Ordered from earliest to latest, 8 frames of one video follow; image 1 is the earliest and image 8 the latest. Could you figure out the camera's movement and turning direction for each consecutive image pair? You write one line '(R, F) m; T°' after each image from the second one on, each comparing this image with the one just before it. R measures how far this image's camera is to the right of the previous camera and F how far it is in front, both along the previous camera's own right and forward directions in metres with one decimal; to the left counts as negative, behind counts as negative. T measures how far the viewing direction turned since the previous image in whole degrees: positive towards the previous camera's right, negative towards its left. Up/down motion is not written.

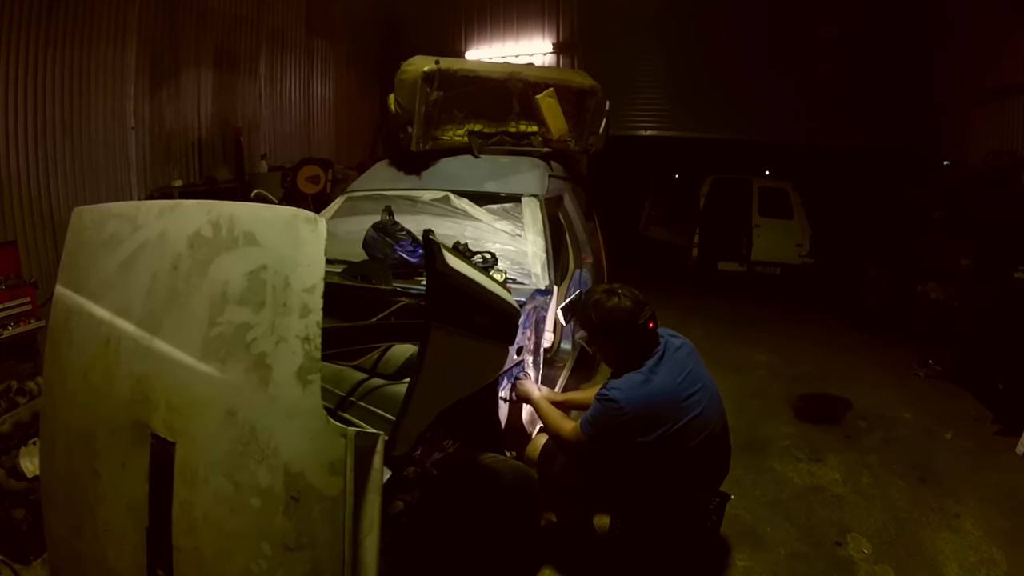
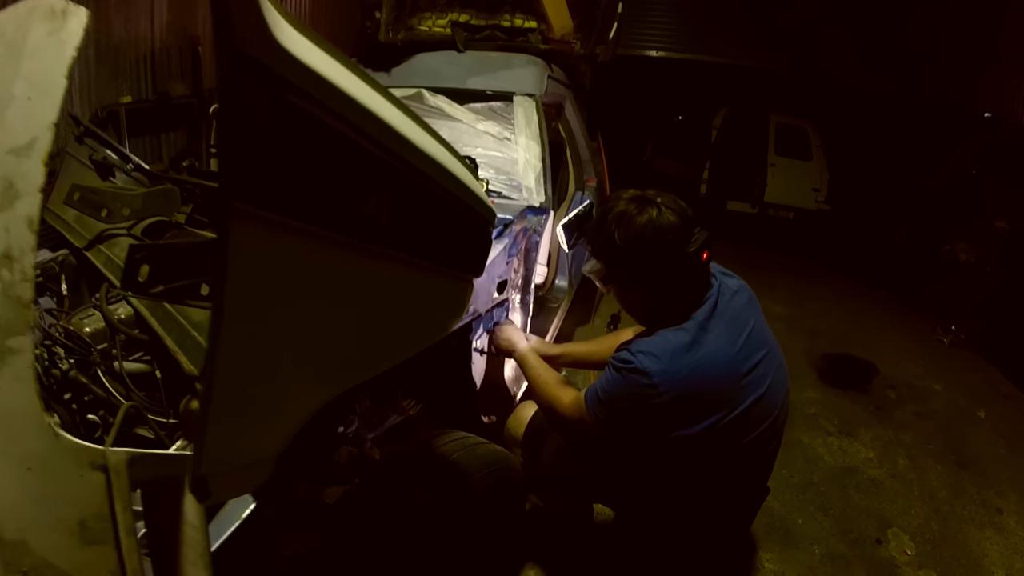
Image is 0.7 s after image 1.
(0.0, +1.0) m; +2°
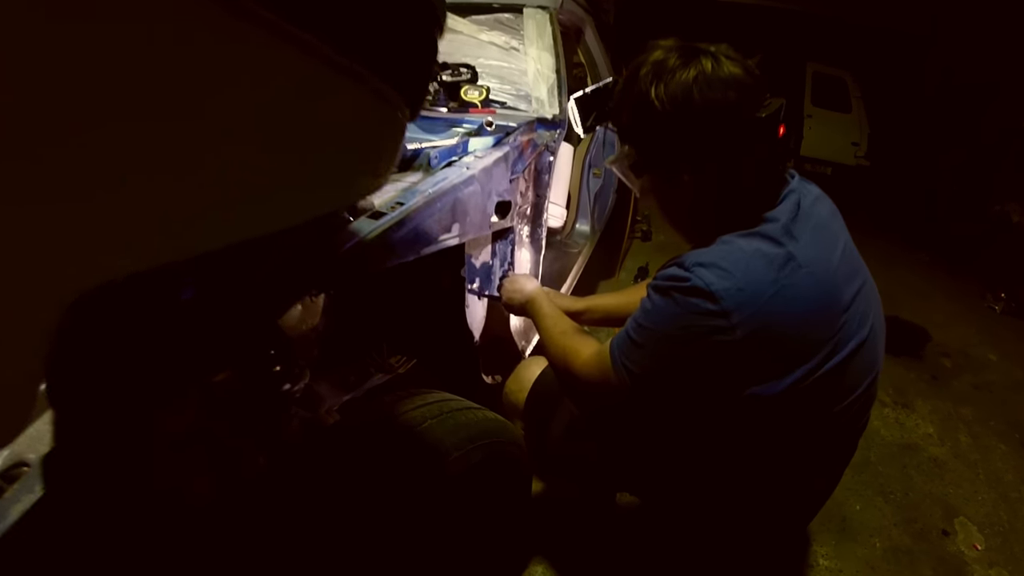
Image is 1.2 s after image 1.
(0.0, +0.5) m; -1°
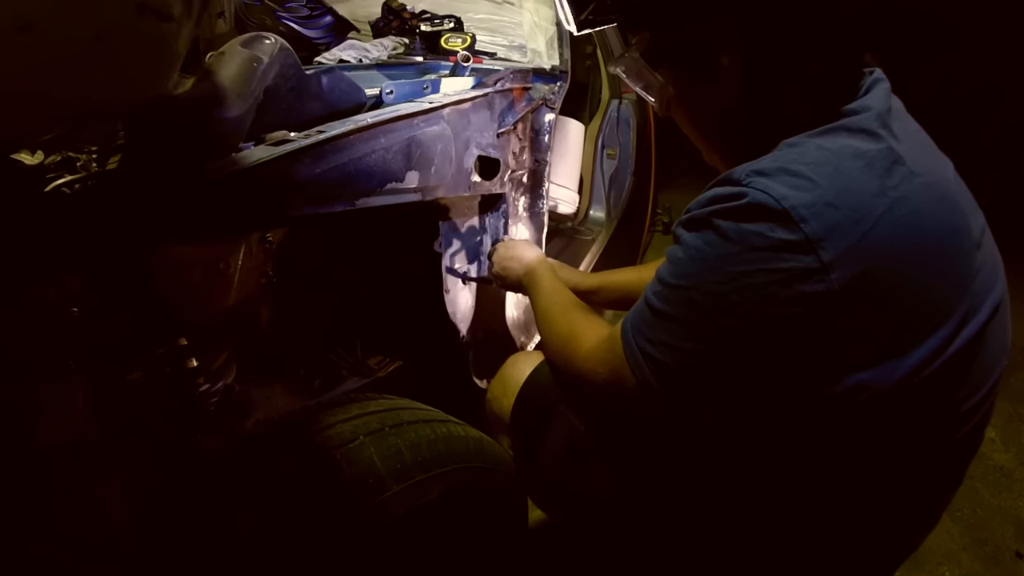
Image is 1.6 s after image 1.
(+0.1, +0.4) m; -1°
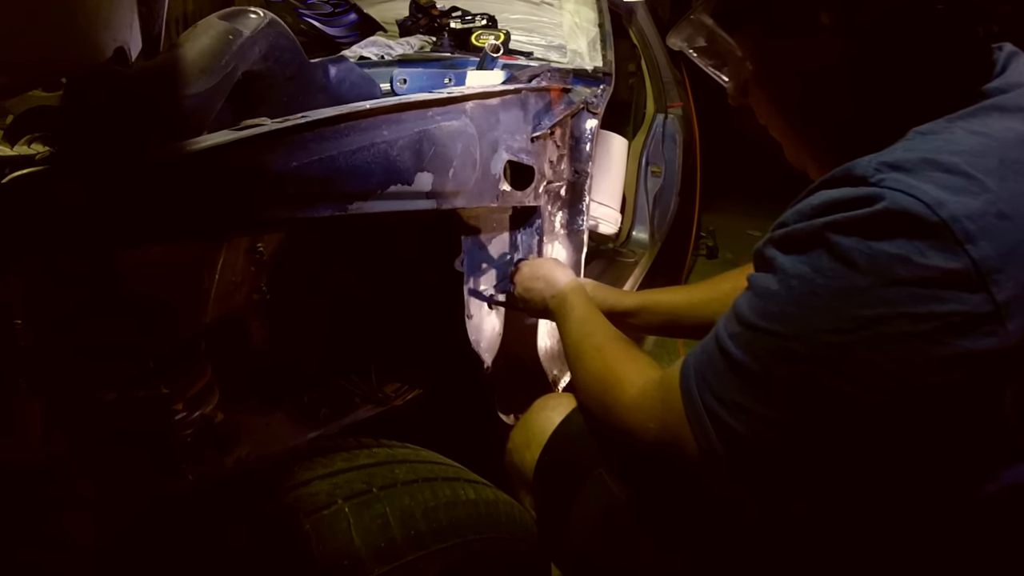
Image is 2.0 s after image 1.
(0.0, +0.2) m; -3°
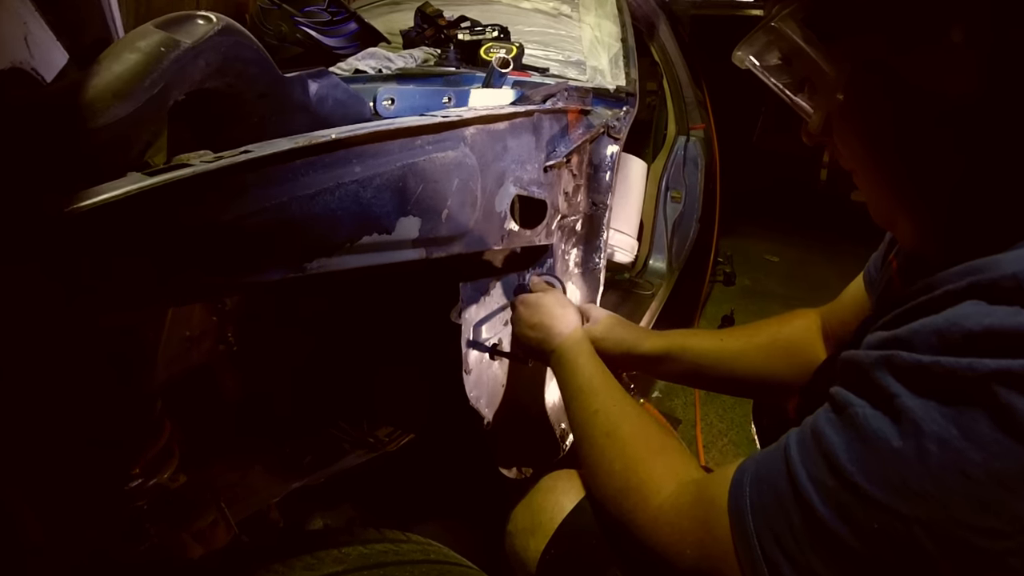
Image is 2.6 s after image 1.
(0.0, +0.2) m; -1°
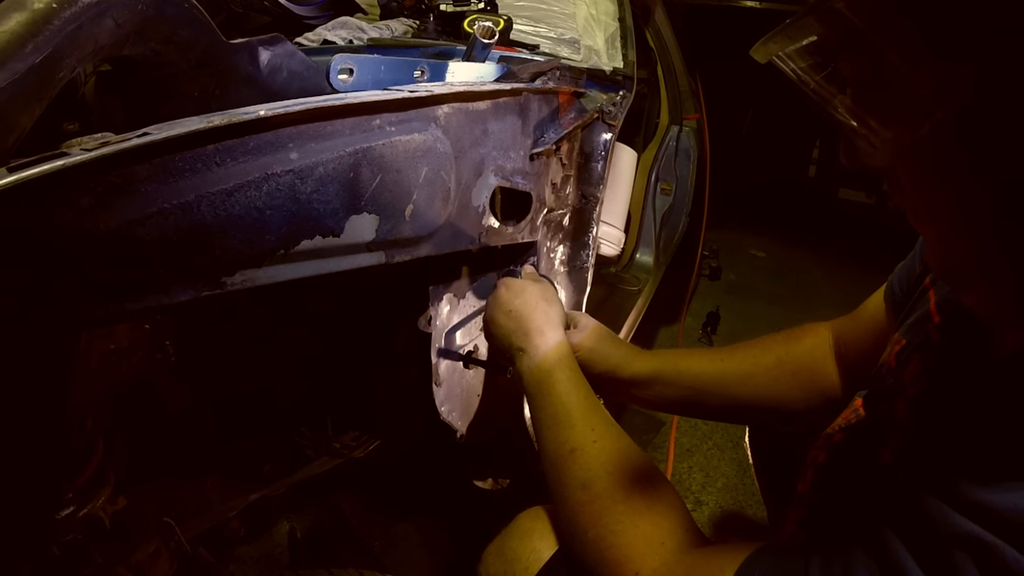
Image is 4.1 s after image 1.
(0.0, +0.1) m; +2°
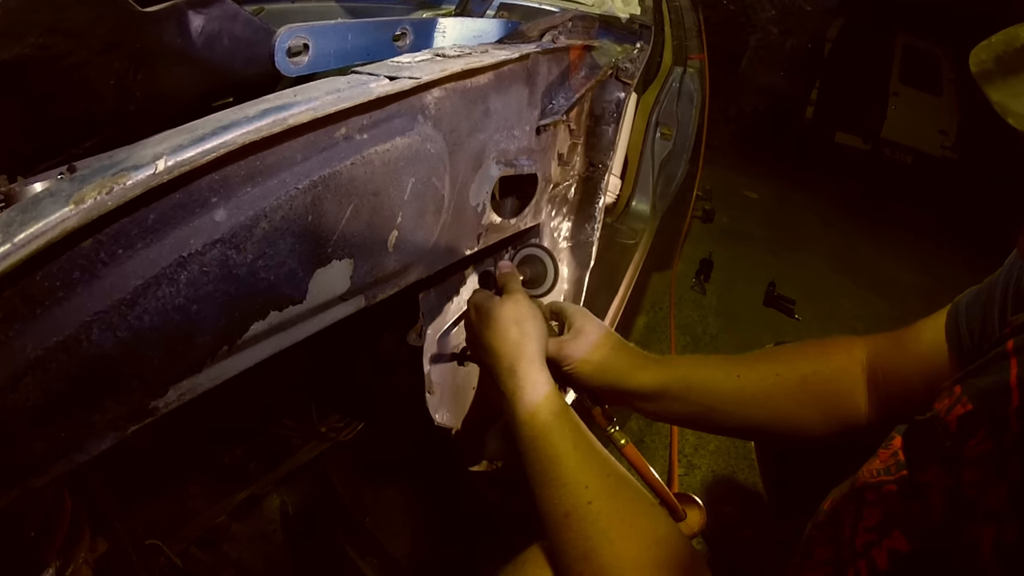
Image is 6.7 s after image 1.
(0.0, +0.1) m; +1°
